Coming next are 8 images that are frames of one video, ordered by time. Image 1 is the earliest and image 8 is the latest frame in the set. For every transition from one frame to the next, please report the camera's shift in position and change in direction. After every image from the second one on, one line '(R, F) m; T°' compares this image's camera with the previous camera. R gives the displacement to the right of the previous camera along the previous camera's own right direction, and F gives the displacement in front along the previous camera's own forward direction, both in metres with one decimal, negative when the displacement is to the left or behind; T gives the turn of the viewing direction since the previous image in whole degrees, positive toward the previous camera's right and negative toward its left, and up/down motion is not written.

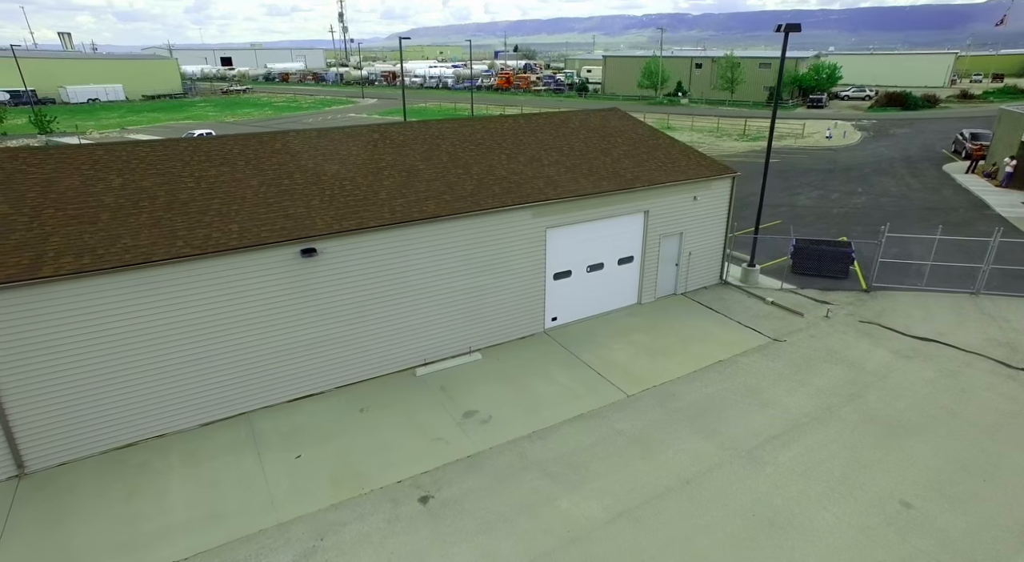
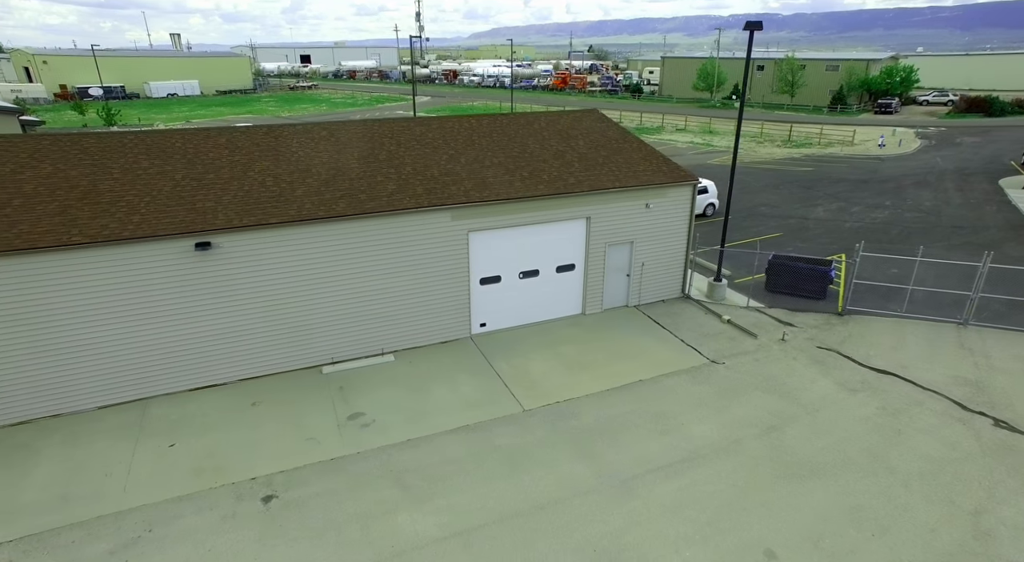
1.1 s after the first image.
(+3.4, +0.6) m; -7°
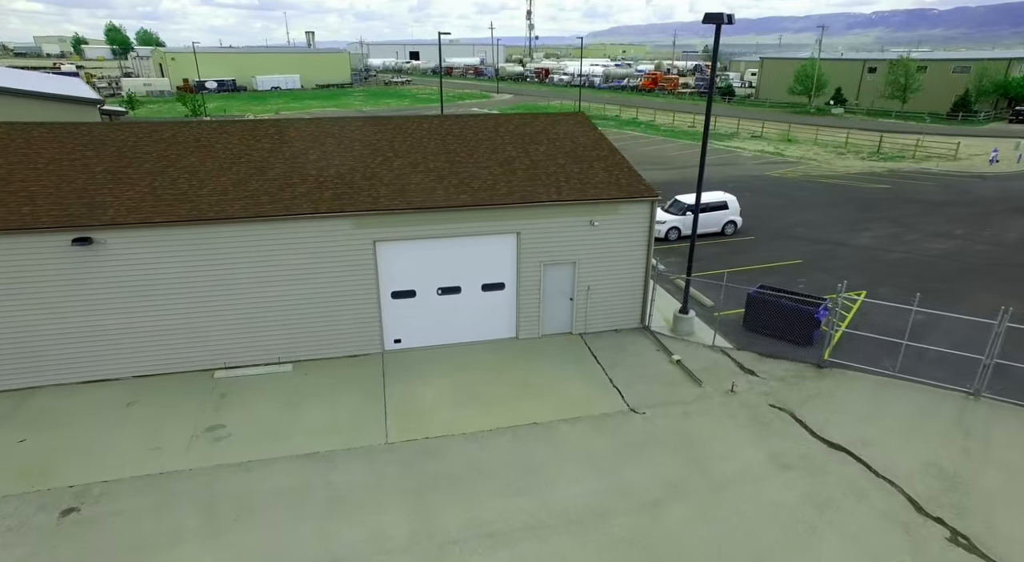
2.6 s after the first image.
(+4.1, +1.7) m; -10°
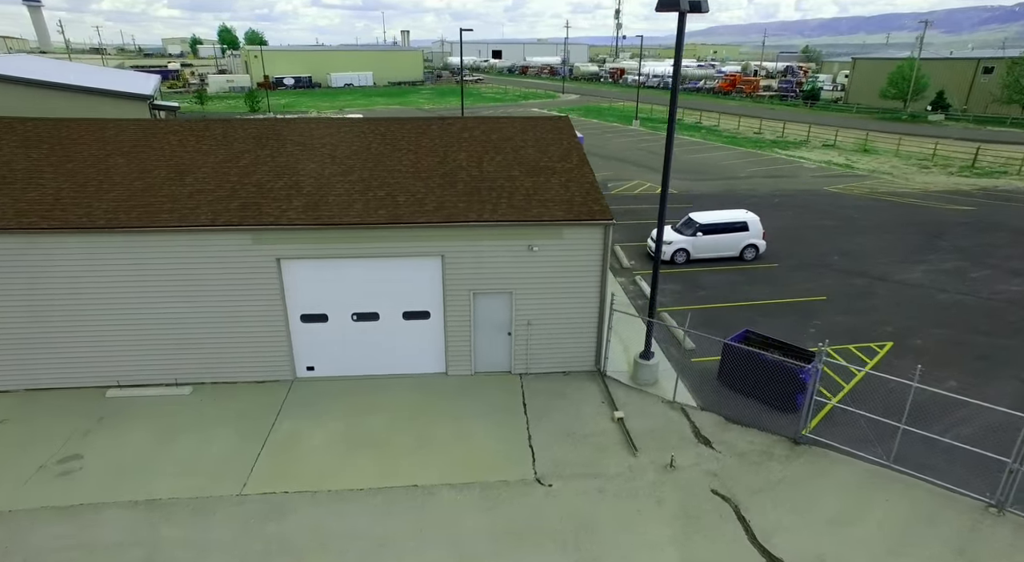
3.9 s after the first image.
(+3.1, +2.1) m; -8°
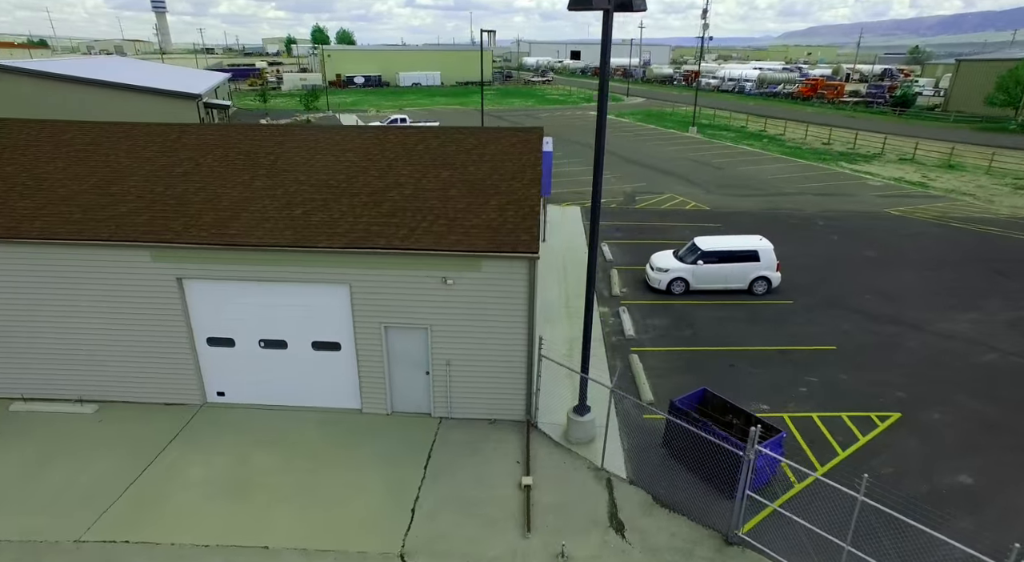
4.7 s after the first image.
(+2.8, +1.6) m; -7°
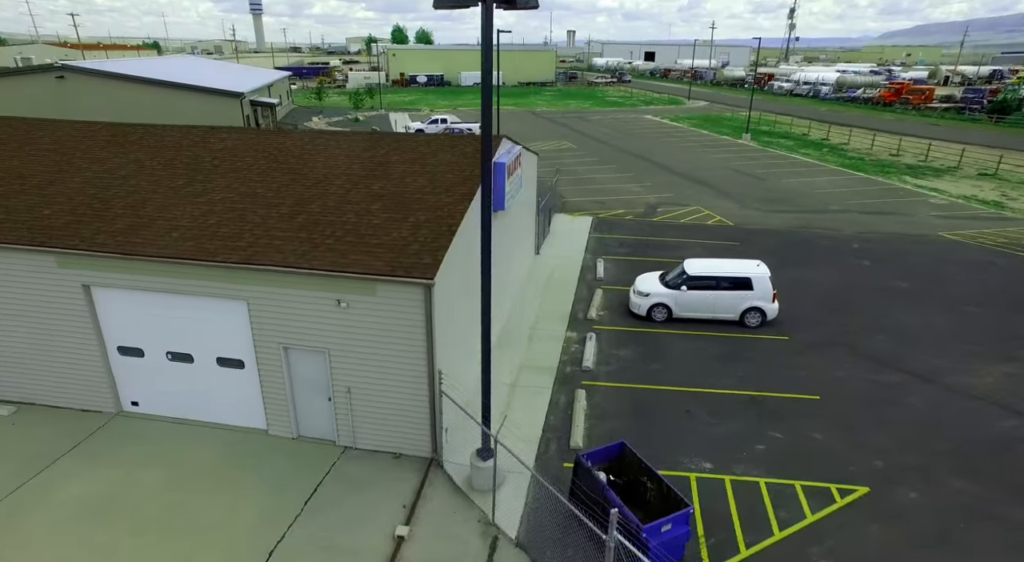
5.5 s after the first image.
(+2.6, +1.2) m; -7°
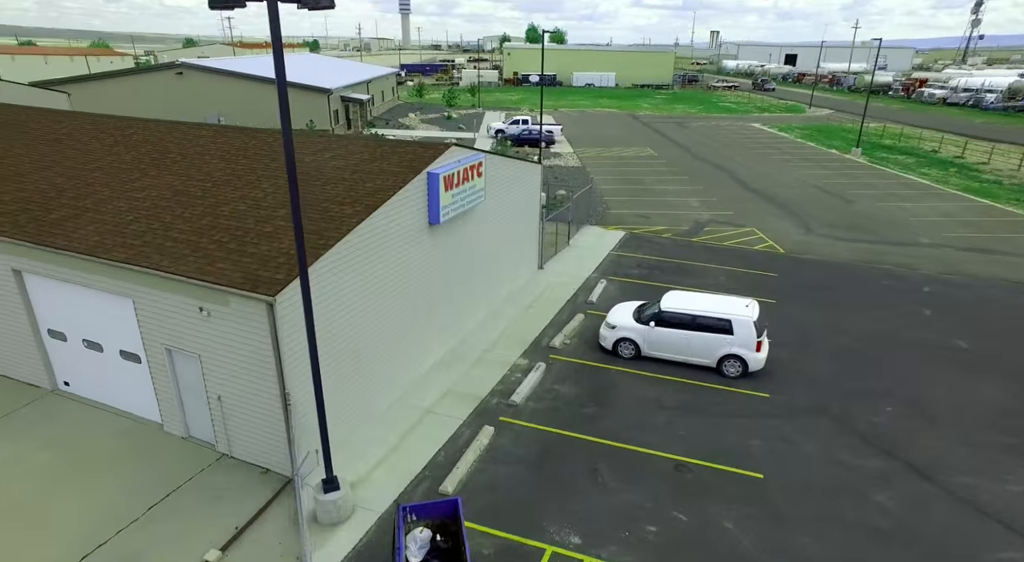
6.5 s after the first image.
(+3.8, +1.4) m; -12°
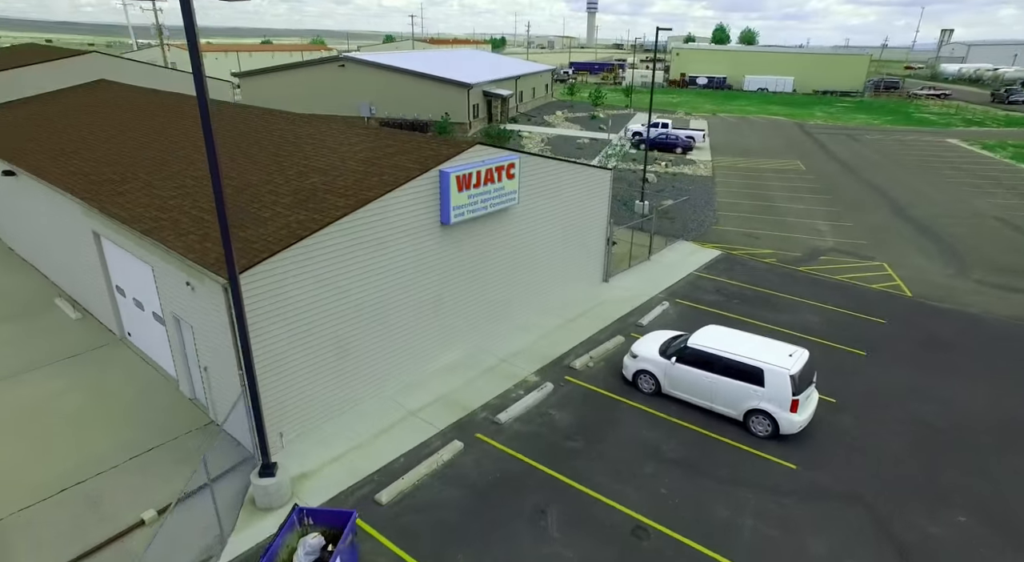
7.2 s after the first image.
(+2.9, +1.1) m; -15°
